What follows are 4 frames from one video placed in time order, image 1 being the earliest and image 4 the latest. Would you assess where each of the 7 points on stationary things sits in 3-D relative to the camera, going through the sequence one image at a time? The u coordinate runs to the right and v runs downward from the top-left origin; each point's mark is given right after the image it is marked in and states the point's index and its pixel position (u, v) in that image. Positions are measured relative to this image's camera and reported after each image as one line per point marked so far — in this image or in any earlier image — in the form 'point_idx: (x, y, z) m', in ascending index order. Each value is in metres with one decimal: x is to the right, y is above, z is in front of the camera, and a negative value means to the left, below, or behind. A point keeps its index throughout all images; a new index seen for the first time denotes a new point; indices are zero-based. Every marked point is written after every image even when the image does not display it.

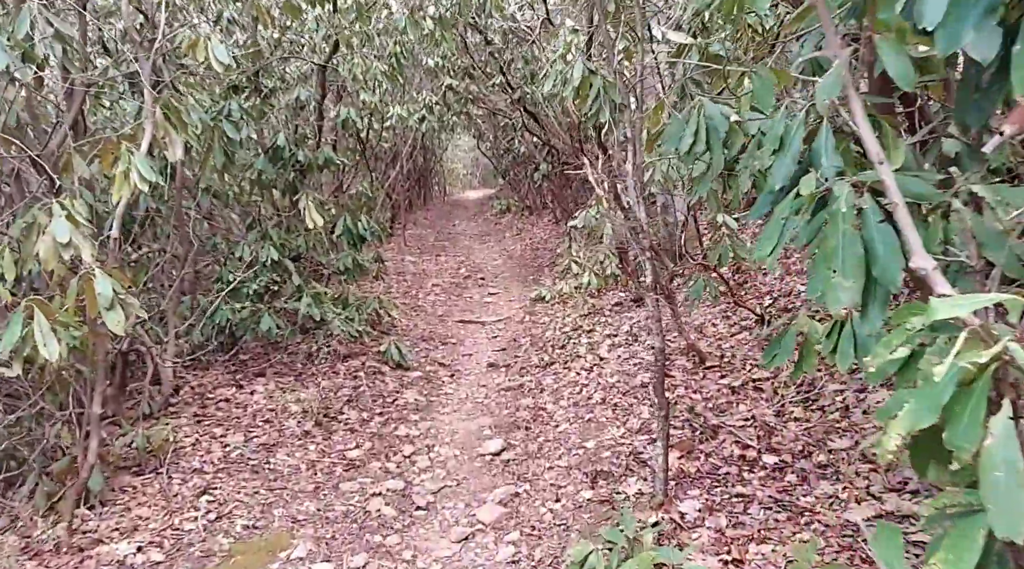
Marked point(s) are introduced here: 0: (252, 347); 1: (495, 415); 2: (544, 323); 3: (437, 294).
0: (-1.9, -0.5, +7.2) m
1: (-0.1, -0.8, +5.9) m
2: (+0.3, -0.3, +8.7) m
3: (-0.9, -0.1, +11.4) m
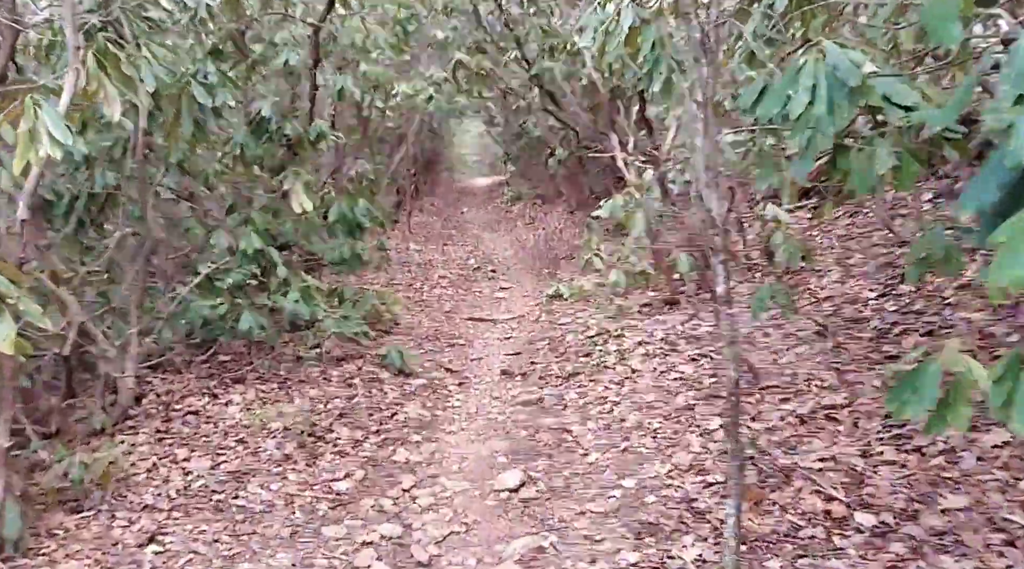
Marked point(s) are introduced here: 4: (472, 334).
0: (-1.8, -0.4, +6.4) m
1: (0.0, -0.8, +5.0) m
2: (+0.4, -0.3, +7.8) m
3: (-0.7, 0.0, +10.6) m
4: (-0.3, -0.4, +8.2) m
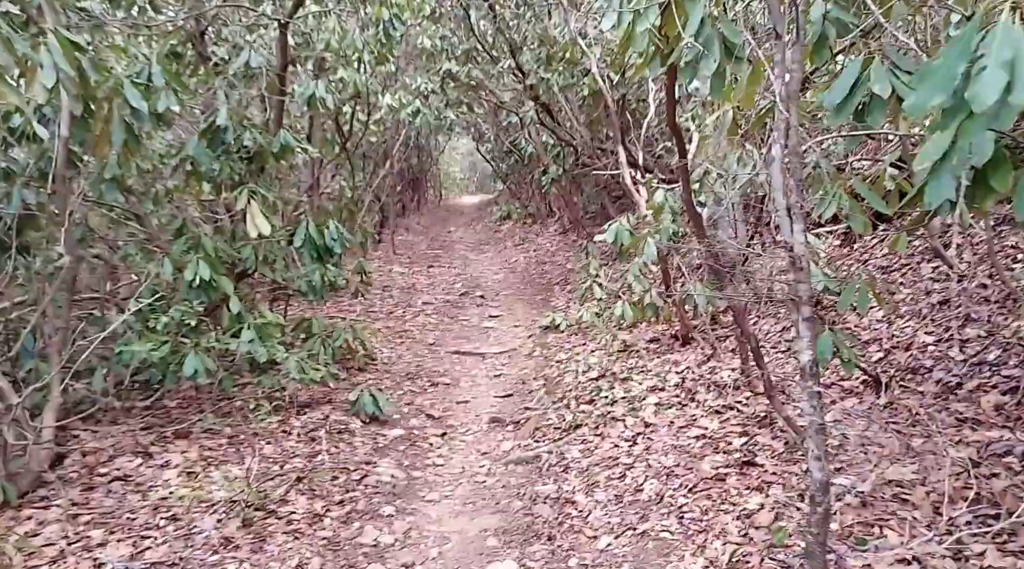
0: (-1.9, -0.6, +5.5) m
1: (0.0, -1.0, +4.2) m
2: (+0.3, -0.6, +7.0) m
3: (-0.8, -0.3, +9.7) m
4: (-0.4, -0.7, +7.3) m
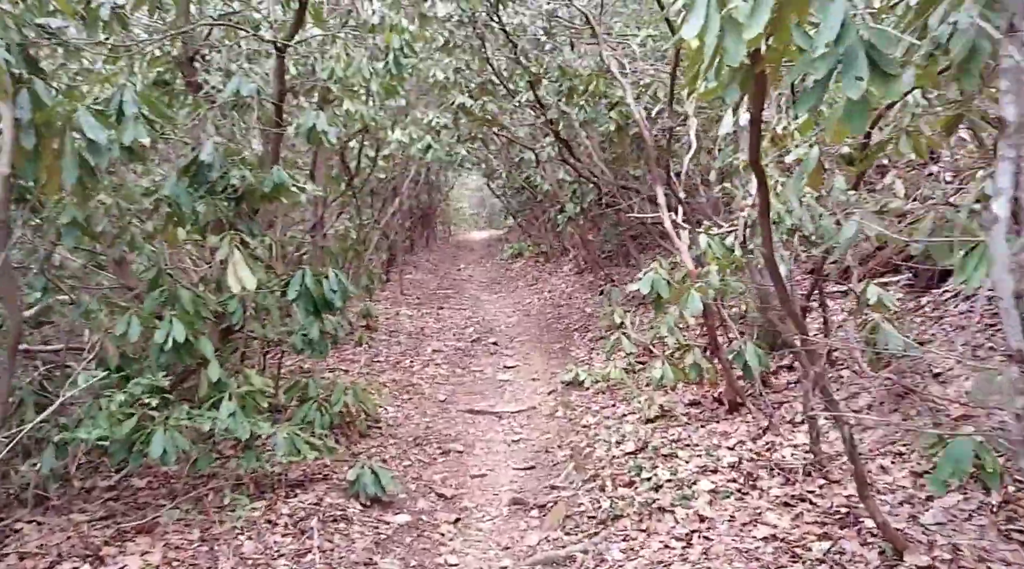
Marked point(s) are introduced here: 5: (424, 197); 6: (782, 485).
0: (-1.8, -0.9, +4.7) m
1: (+0.1, -1.2, +3.4) m
2: (+0.5, -0.9, +6.2) m
3: (-0.7, -0.7, +8.9) m
4: (-0.3, -1.0, +6.5) m
5: (-1.8, +1.8, +19.4) m
6: (+1.2, -0.9, +4.1) m
